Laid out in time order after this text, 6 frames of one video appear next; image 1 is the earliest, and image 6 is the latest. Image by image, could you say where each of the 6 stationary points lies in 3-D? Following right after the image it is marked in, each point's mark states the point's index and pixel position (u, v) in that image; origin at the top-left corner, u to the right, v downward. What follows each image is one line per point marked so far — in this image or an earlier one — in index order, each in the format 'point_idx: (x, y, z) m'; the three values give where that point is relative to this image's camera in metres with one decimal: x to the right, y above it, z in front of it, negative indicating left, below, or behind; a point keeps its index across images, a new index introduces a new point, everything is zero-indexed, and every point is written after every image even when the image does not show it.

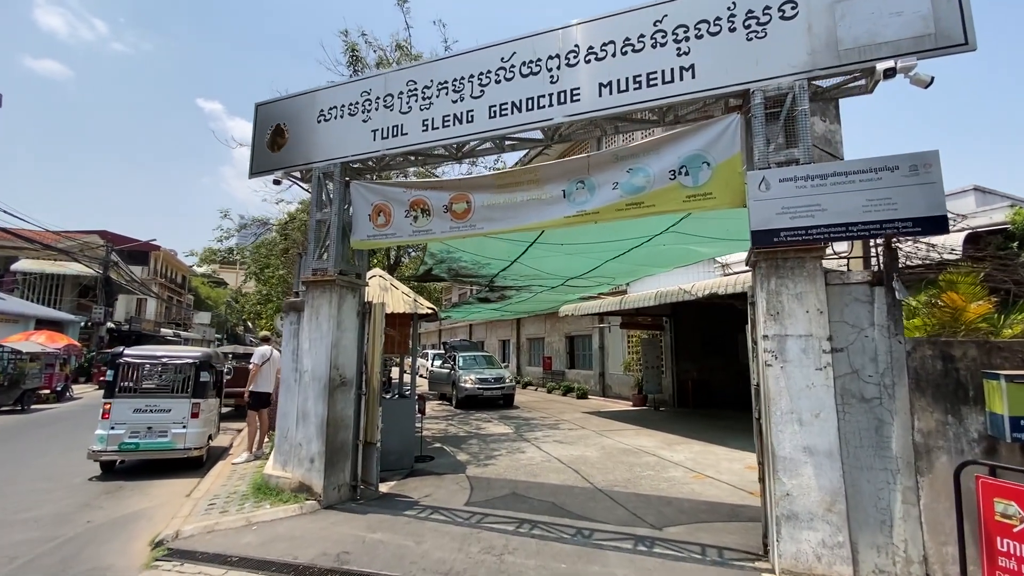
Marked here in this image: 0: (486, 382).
0: (-0.8, -2.9, +14.5) m
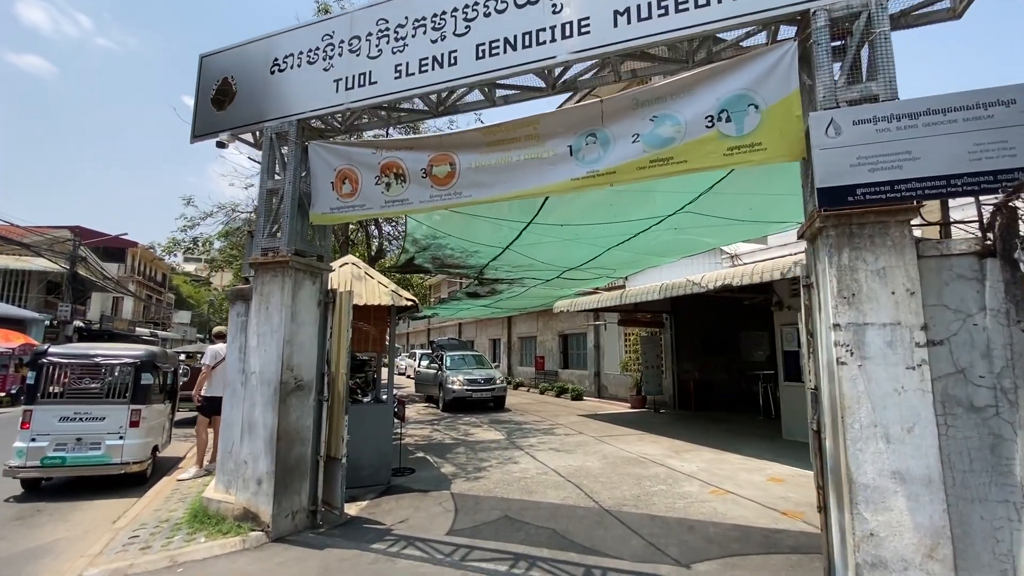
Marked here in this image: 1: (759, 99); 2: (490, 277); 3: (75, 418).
0: (-1.0, -2.7, +13.6) m
1: (+1.7, +1.3, +3.4) m
2: (-0.5, +0.2, +10.7) m
3: (-5.7, -1.7, +6.3) m
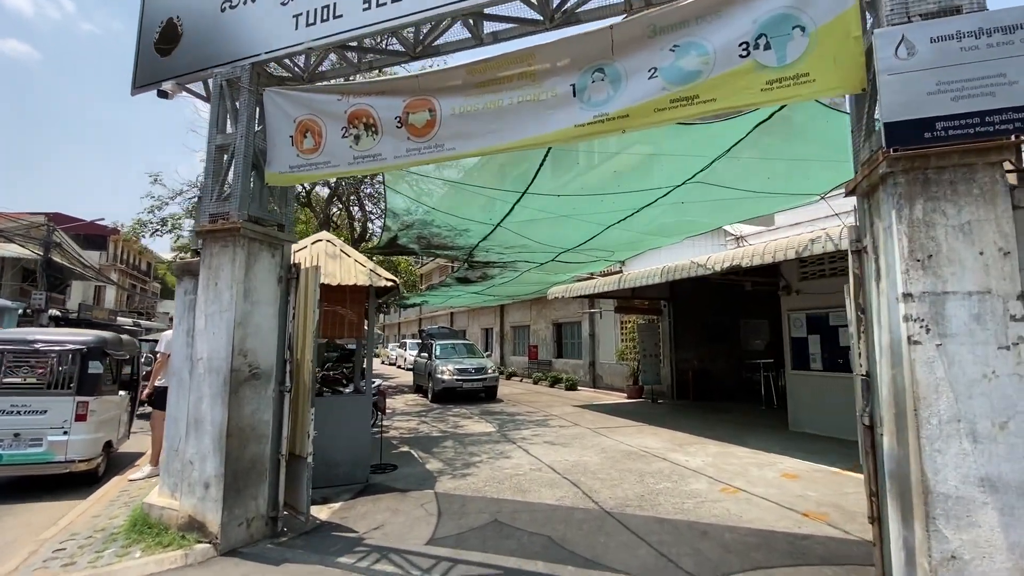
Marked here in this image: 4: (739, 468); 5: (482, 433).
0: (-1.3, -2.3, +13.0) m
1: (+1.7, +1.5, +2.7) m
2: (-0.6, +0.5, +10.1) m
3: (-5.8, -1.4, +5.6) m
4: (+3.1, -2.4, +6.5) m
5: (-0.6, -2.7, +8.8) m
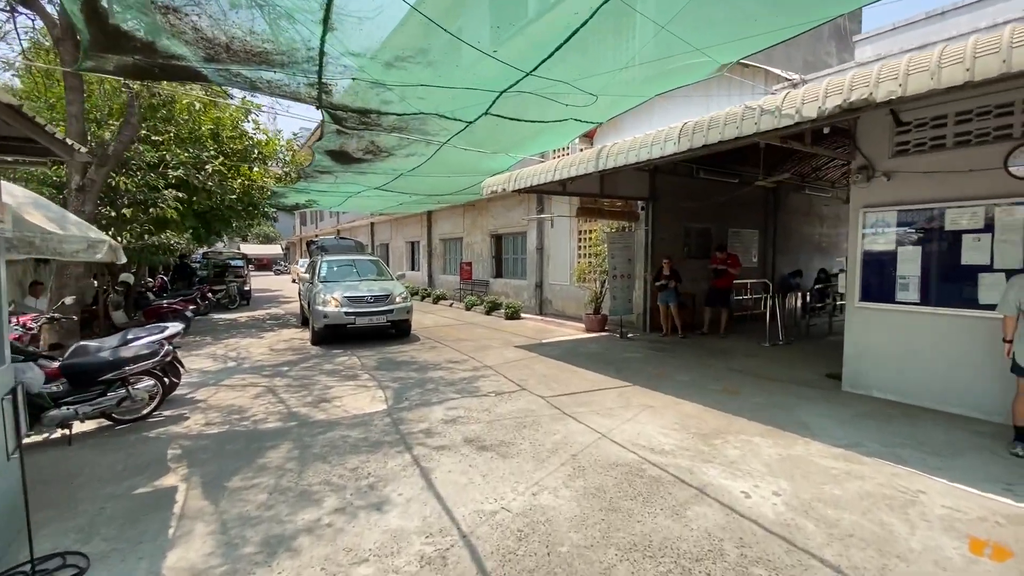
0: (-2.8, -0.3, +8.8) m
1: (+1.4, +1.7, -1.5) m
2: (-1.8, +2.0, +5.6) m
3: (-6.4, -0.7, +0.9) m
4: (+2.3, -1.5, +3.1) m
5: (-1.6, -1.4, +4.9) m
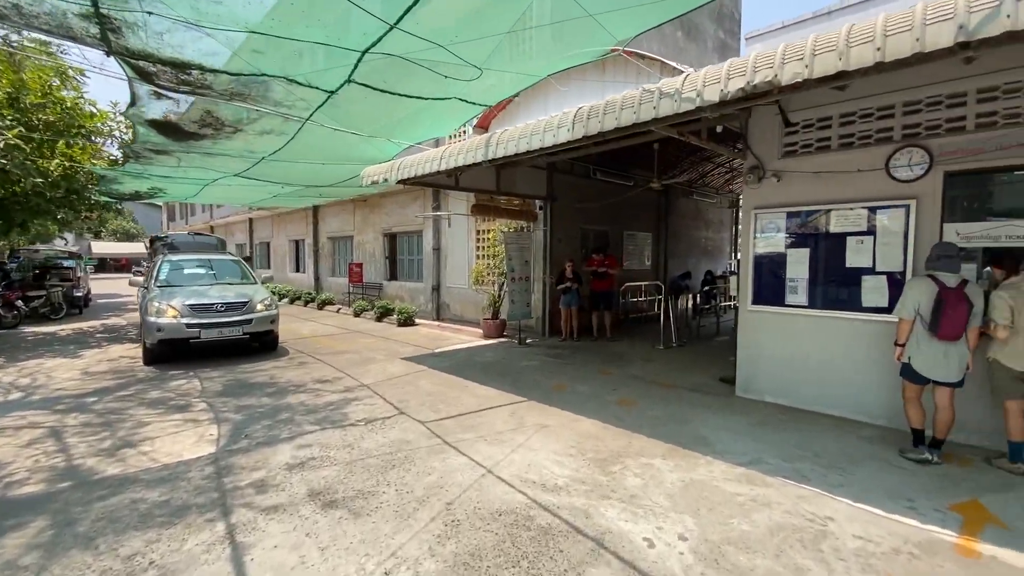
0: (-4.6, -0.4, +7.3) m
1: (+1.5, +1.7, -2.0) m
2: (-3.0, +1.9, +4.4) m
3: (-6.6, -0.8, -1.1) m
4: (+1.5, -1.5, +2.7) m
5: (-2.7, -1.4, +3.7) m
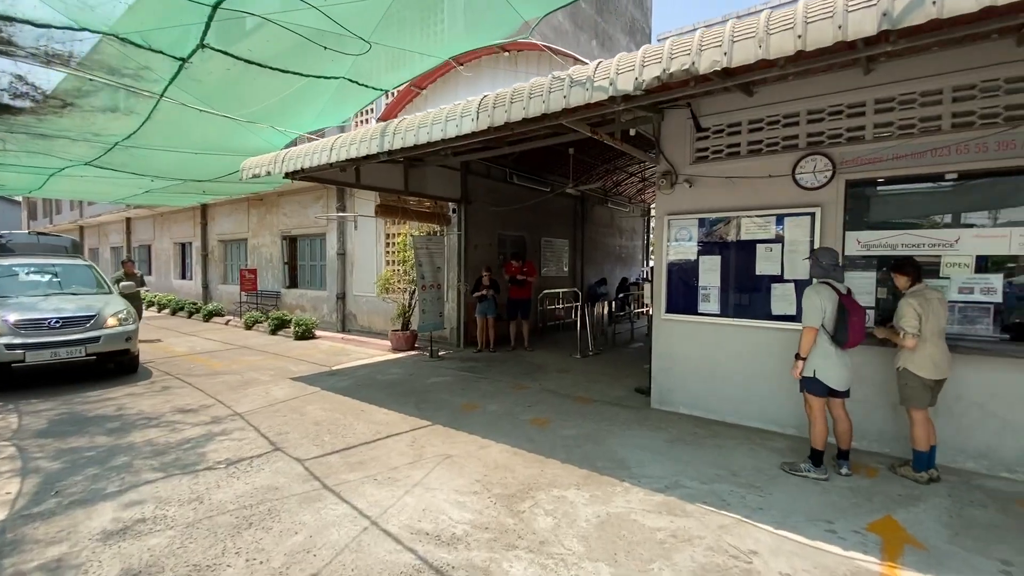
0: (-5.8, -0.5, +5.9) m
1: (+1.6, +1.7, -2.3) m
2: (-3.8, +1.9, +3.3) m
3: (-6.5, -0.9, -2.7) m
4: (+0.9, -1.6, +2.3) m
5: (-3.3, -1.5, +2.6) m
